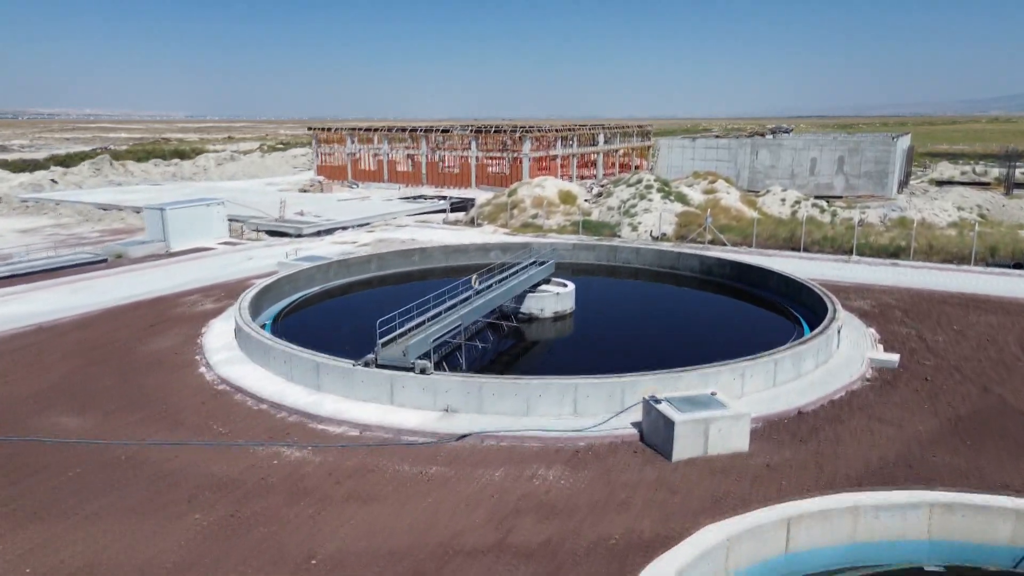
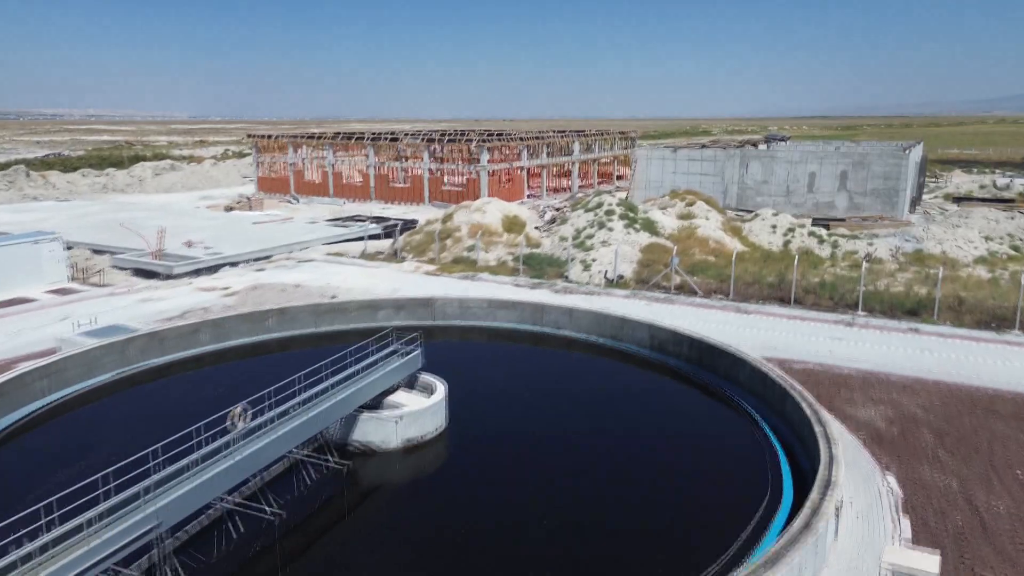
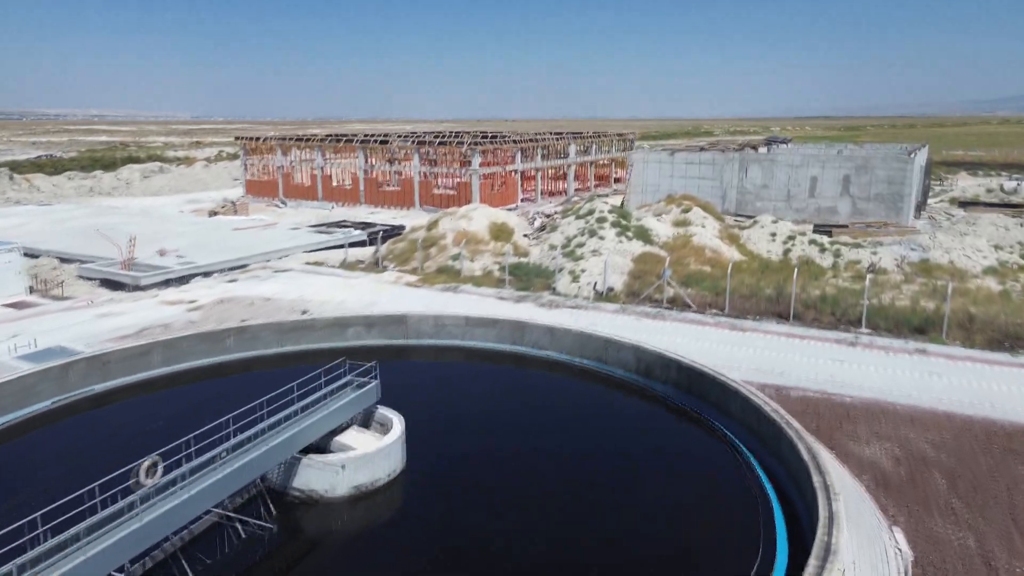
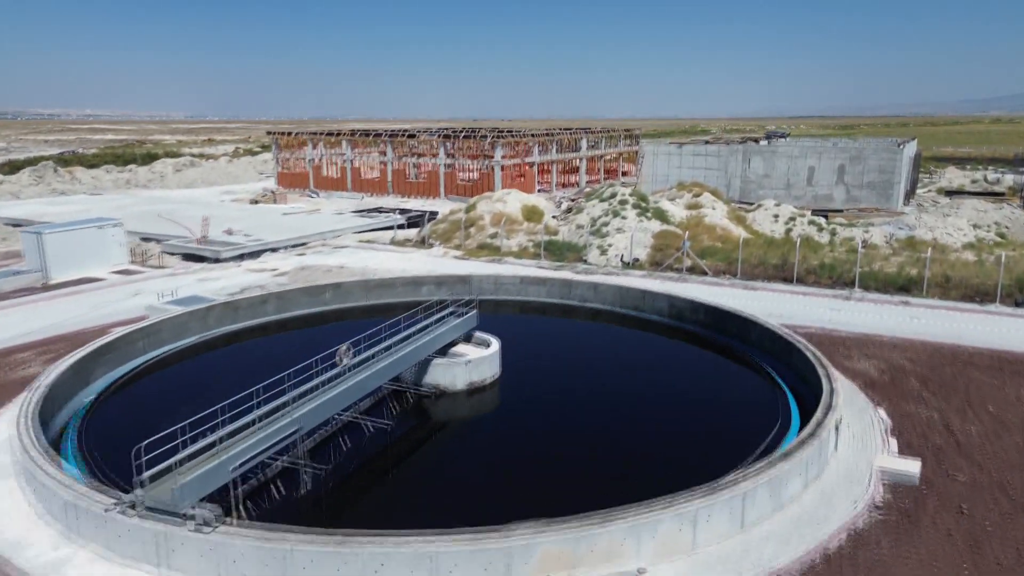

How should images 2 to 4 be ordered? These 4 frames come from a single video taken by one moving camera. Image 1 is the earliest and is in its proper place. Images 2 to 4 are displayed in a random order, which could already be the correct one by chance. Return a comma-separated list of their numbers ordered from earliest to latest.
4, 2, 3
